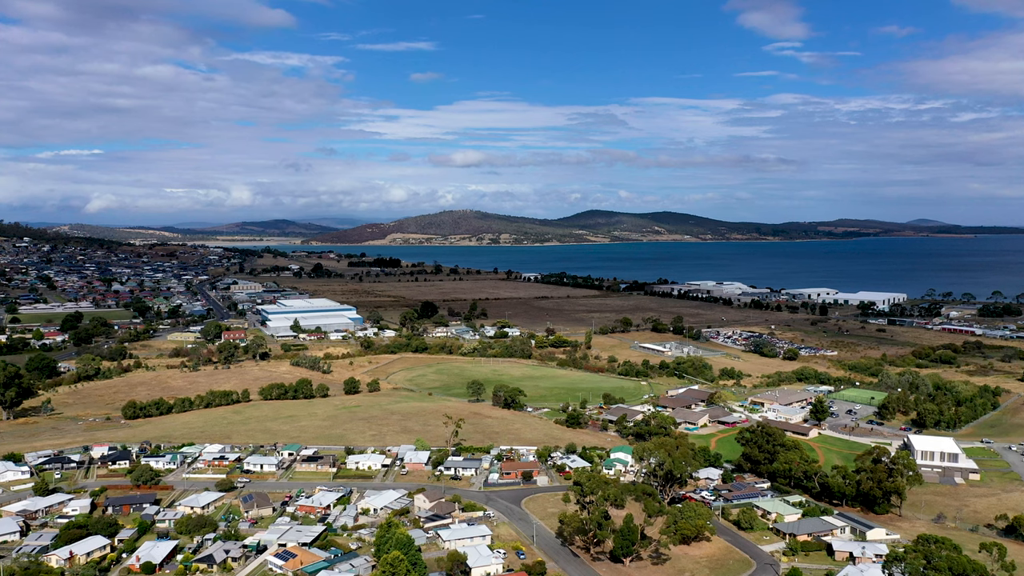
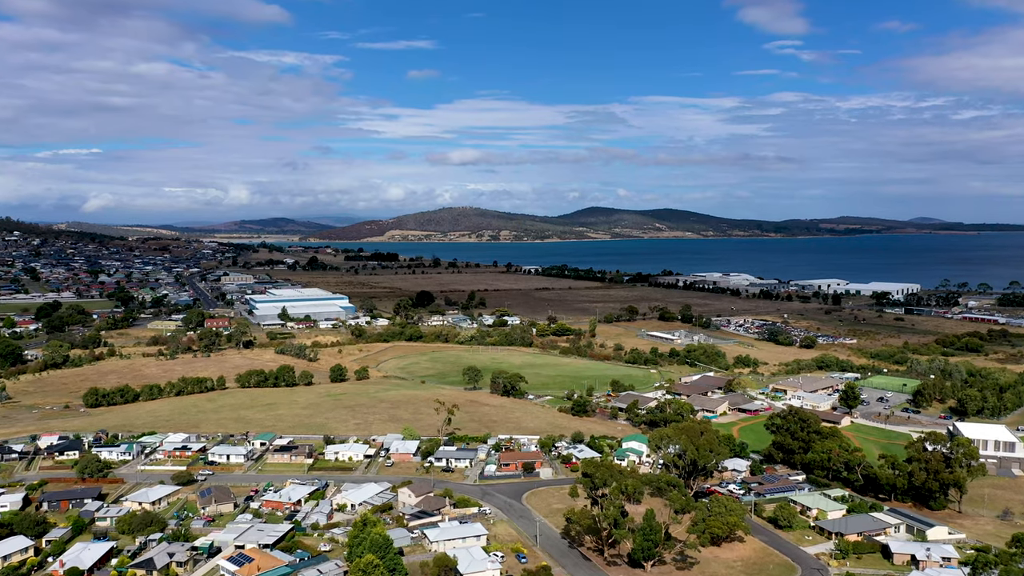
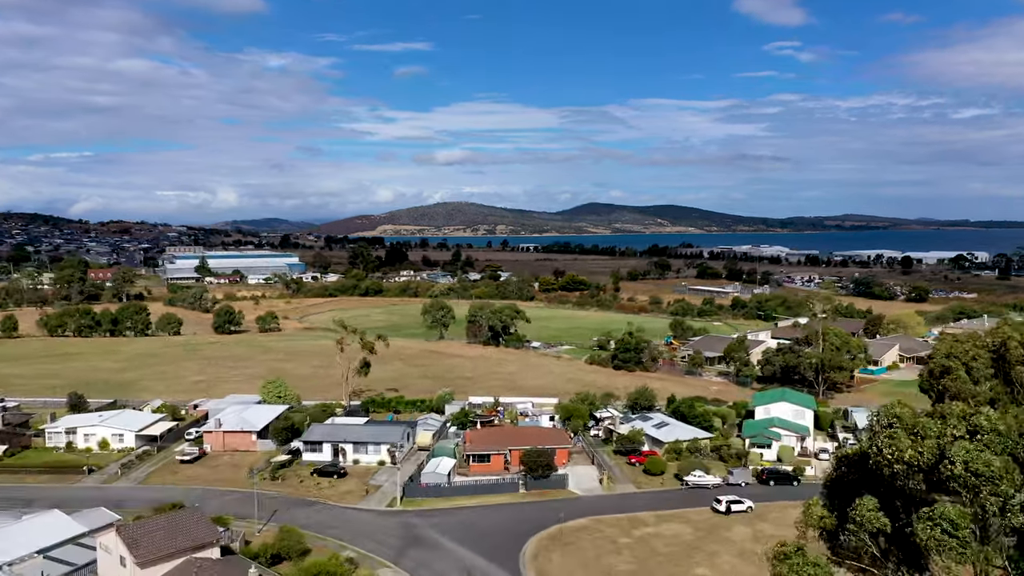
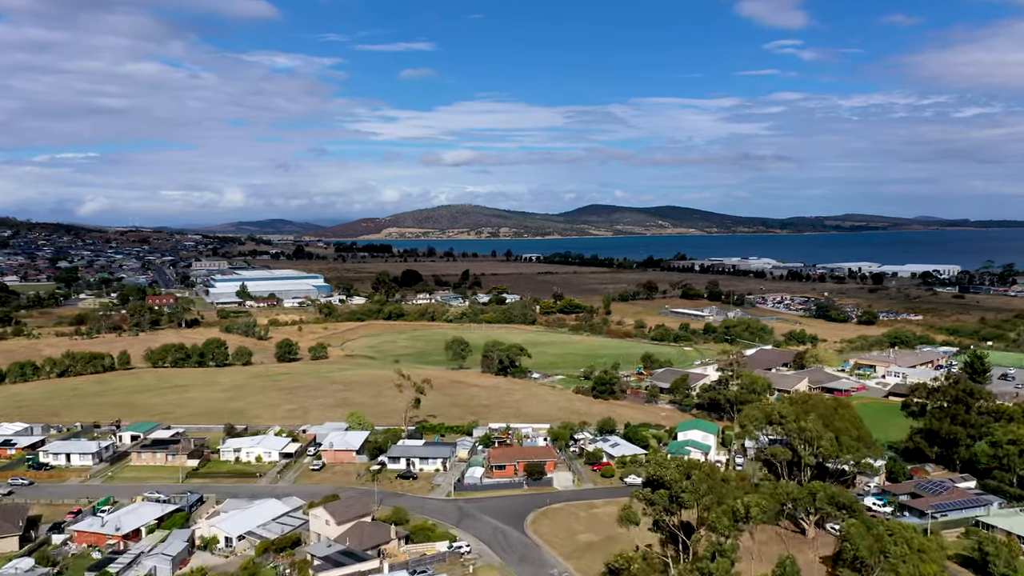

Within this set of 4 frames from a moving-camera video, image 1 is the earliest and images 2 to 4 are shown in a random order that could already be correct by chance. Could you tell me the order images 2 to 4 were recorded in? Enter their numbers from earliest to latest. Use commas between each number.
2, 4, 3
